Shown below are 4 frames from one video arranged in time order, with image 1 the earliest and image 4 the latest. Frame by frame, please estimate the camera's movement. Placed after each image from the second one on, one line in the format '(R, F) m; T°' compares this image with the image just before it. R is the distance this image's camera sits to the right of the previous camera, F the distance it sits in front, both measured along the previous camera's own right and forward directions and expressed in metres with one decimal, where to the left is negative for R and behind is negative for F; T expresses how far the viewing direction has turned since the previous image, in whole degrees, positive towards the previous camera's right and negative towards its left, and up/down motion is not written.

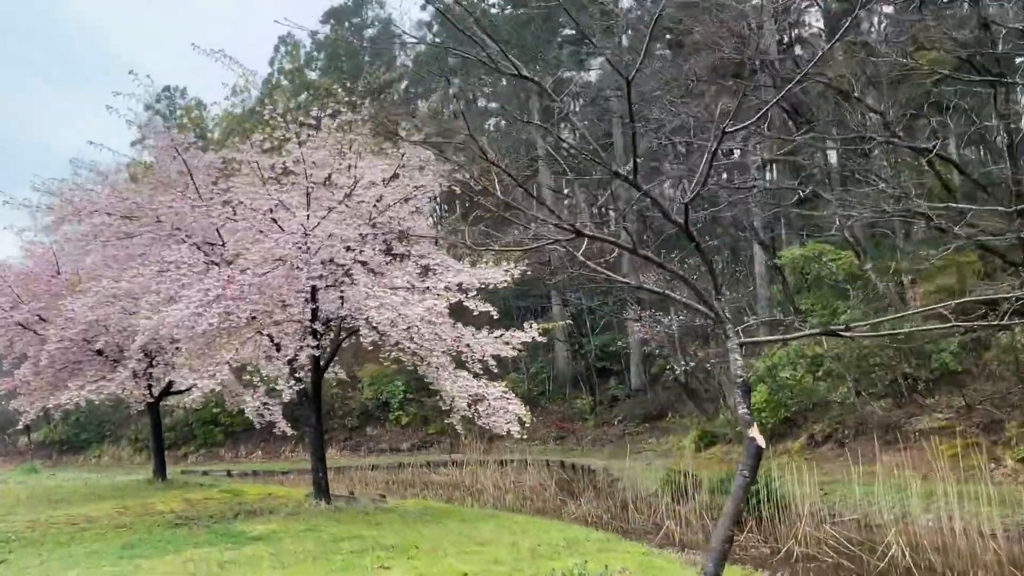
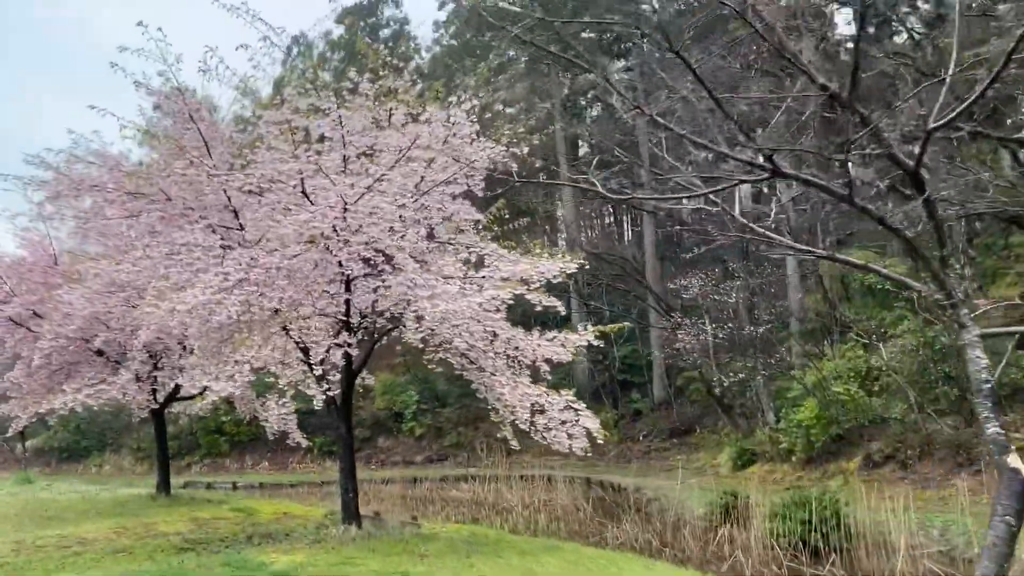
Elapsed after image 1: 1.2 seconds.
(-0.5, +1.1) m; 0°
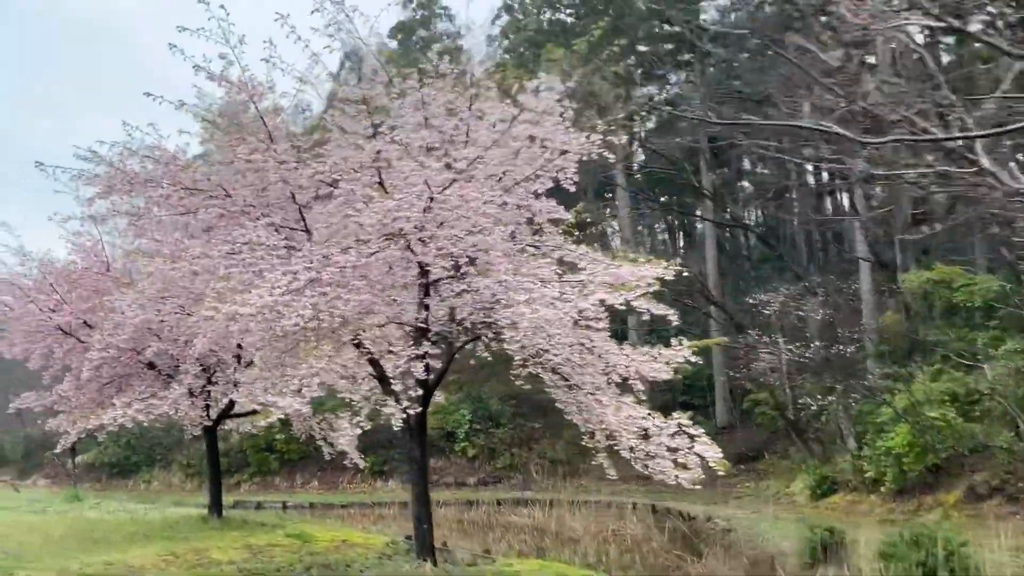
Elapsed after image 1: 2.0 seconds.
(-0.4, +0.8) m; -3°
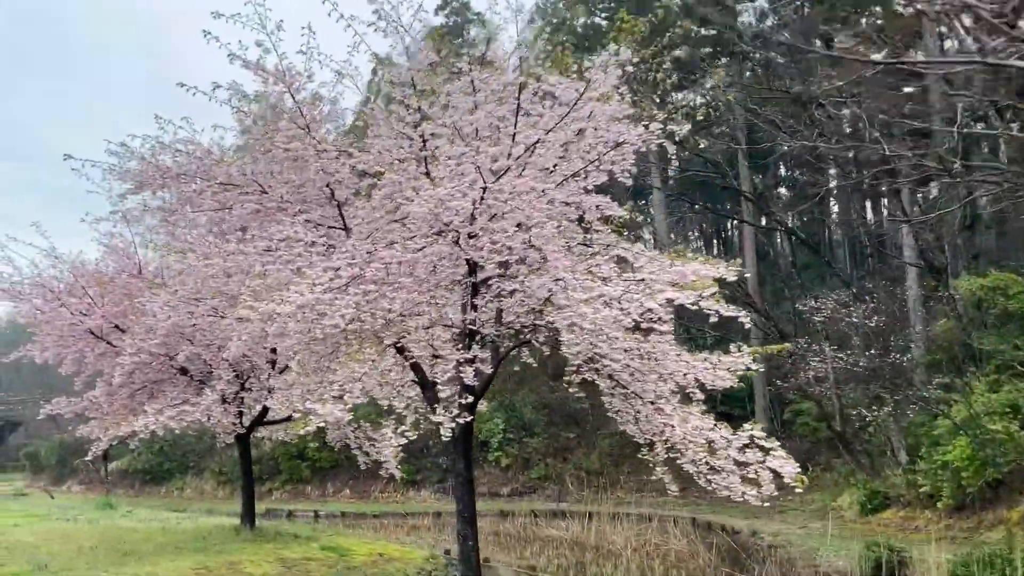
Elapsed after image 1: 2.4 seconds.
(-0.2, +0.4) m; -2°
